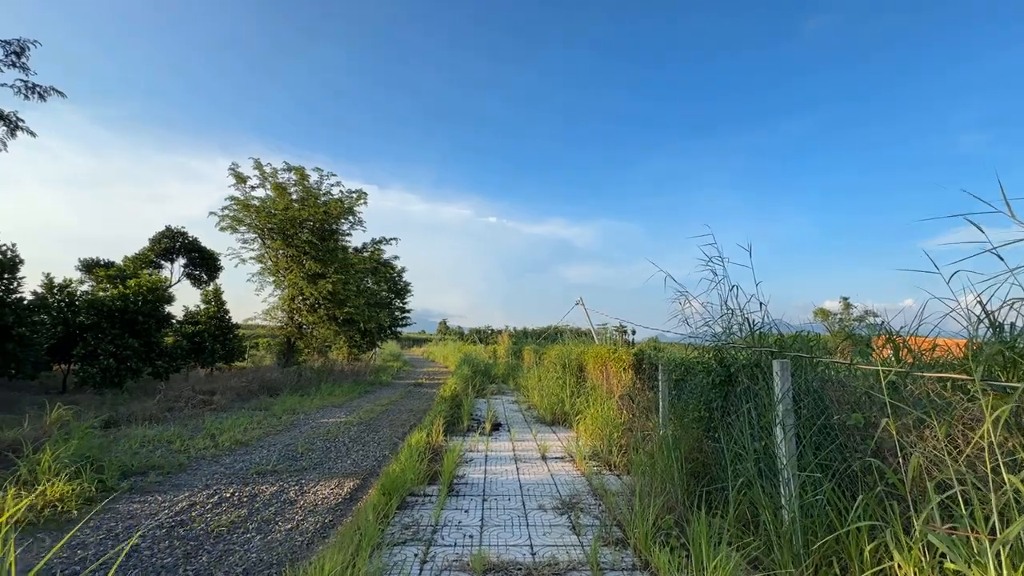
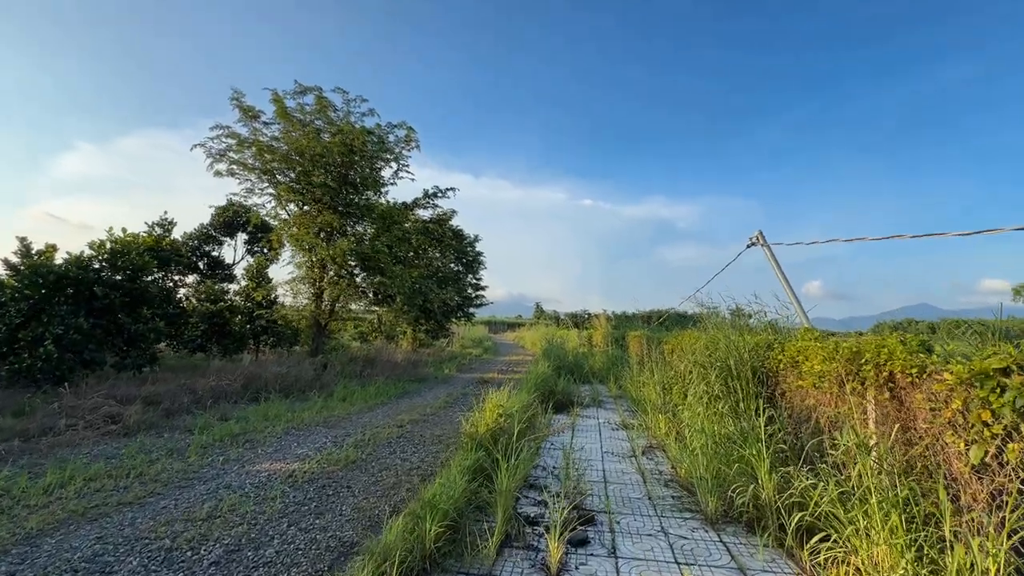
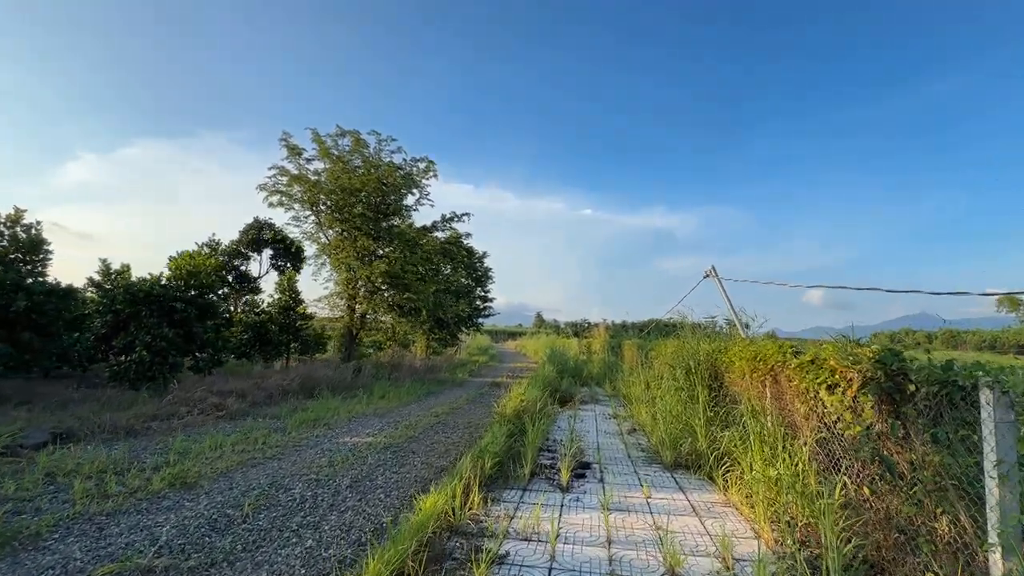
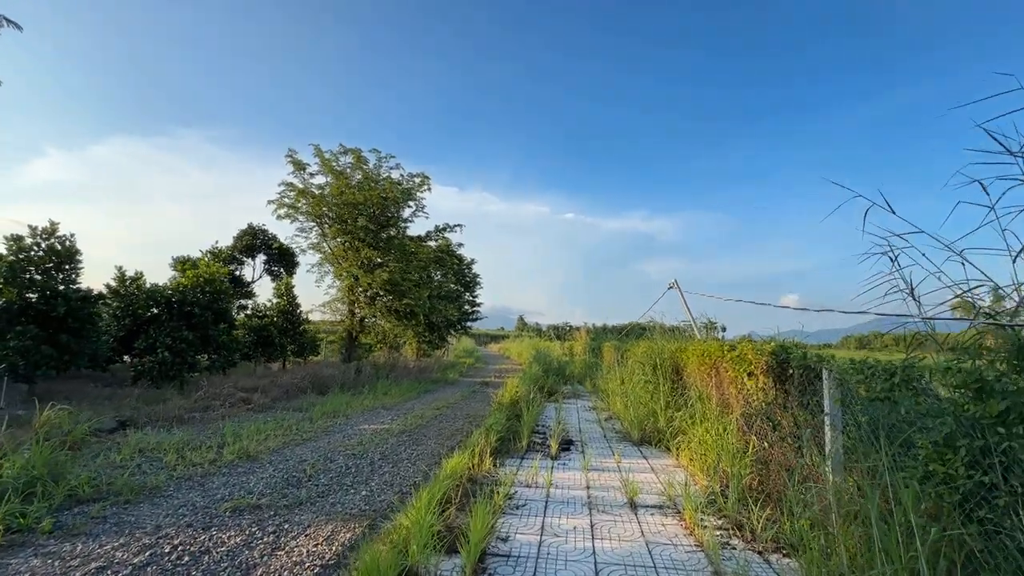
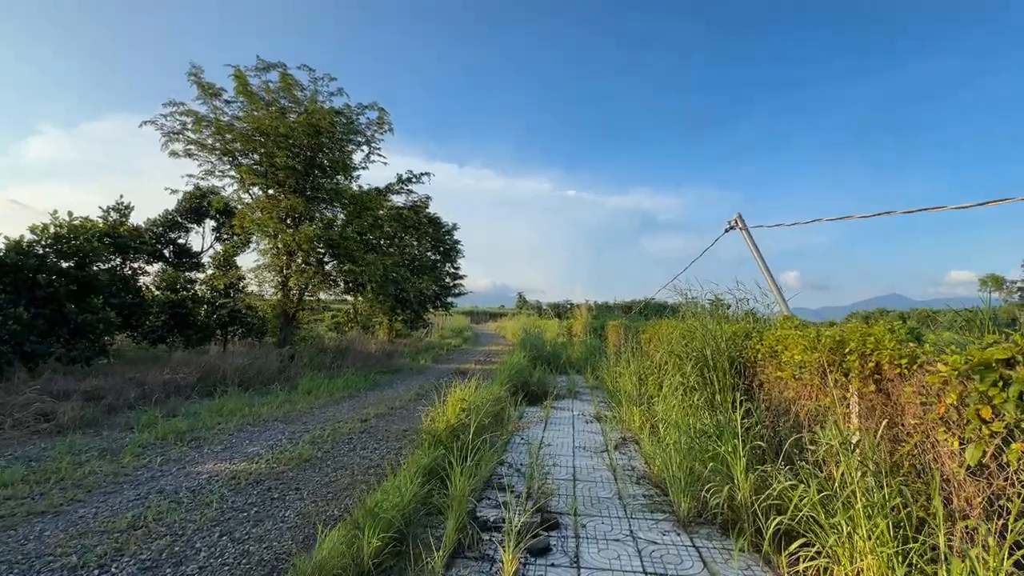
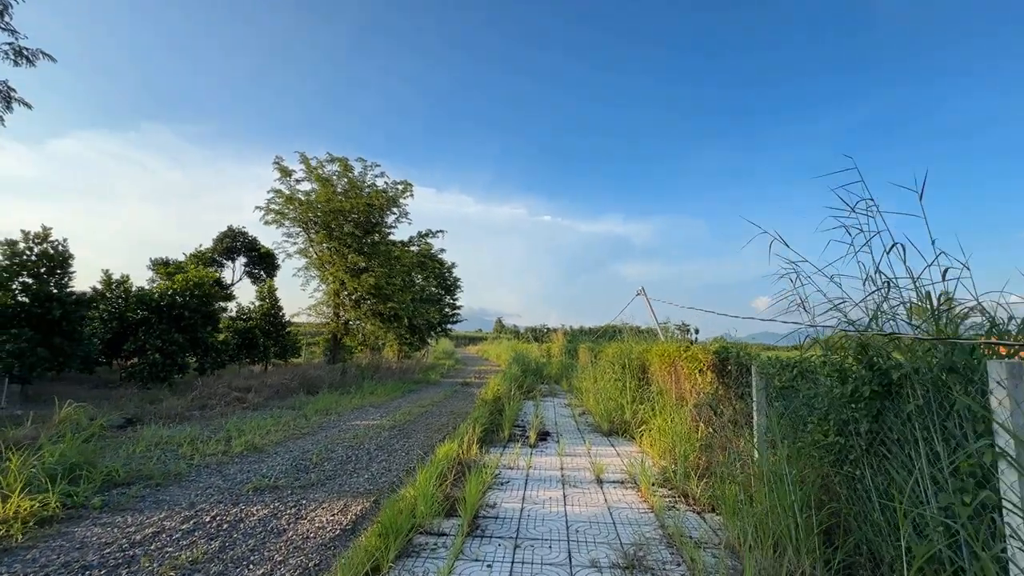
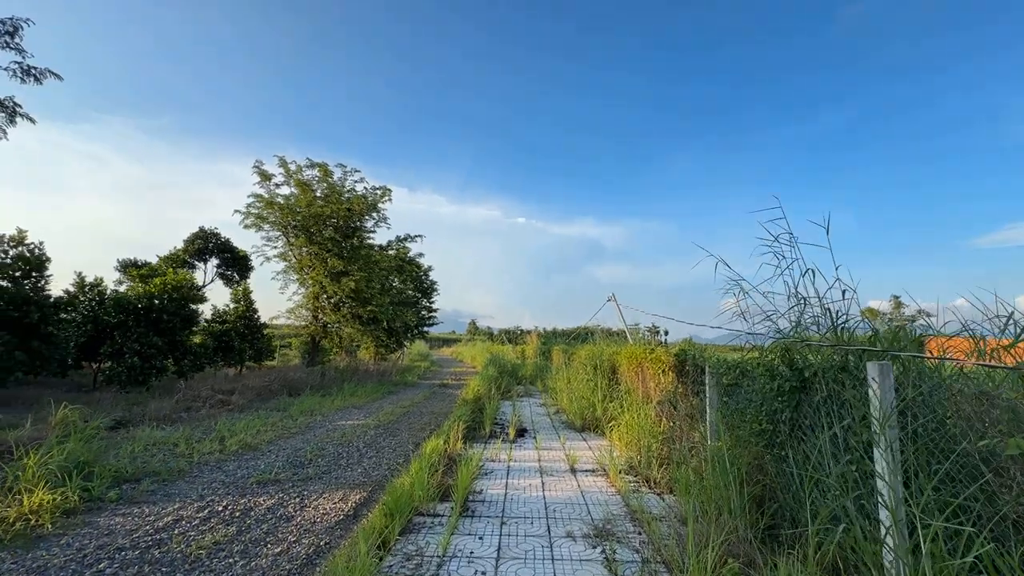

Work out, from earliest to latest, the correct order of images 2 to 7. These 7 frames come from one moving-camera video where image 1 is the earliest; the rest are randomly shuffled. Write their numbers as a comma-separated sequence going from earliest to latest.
7, 6, 4, 3, 2, 5
